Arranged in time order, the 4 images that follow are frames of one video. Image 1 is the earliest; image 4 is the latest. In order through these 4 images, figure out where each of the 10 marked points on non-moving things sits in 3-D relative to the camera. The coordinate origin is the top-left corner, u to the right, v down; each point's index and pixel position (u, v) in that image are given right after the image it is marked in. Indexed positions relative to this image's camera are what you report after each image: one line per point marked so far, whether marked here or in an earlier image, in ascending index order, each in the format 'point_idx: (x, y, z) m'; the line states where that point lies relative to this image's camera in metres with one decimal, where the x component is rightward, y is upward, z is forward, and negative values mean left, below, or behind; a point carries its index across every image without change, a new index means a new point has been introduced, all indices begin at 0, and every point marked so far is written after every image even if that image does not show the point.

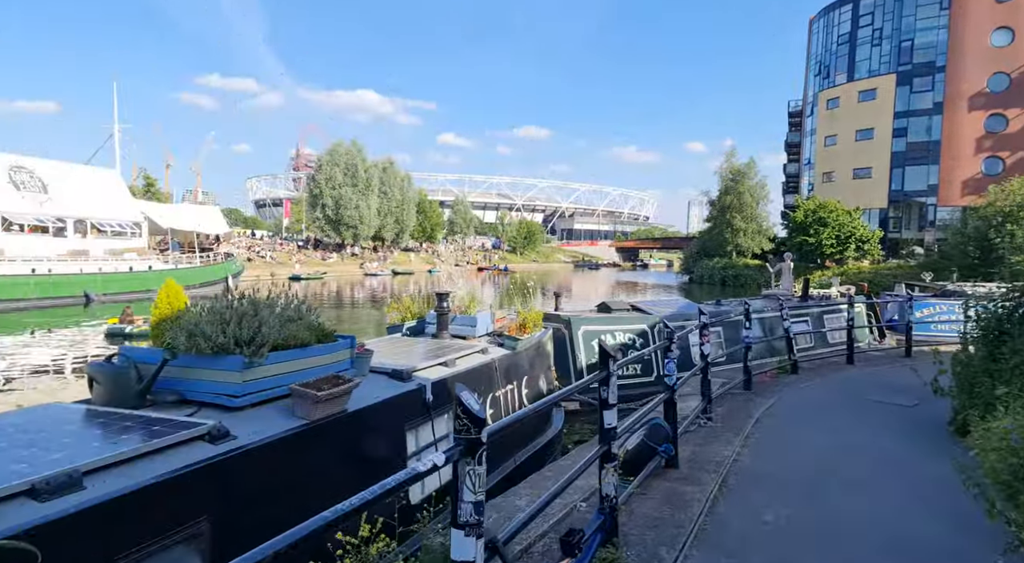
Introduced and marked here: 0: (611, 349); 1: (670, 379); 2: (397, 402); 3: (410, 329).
0: (+0.6, -0.4, +3.6) m
1: (+1.4, -0.9, +5.2) m
2: (-0.8, -0.8, +4.2) m
3: (-1.1, -0.5, +6.4) m
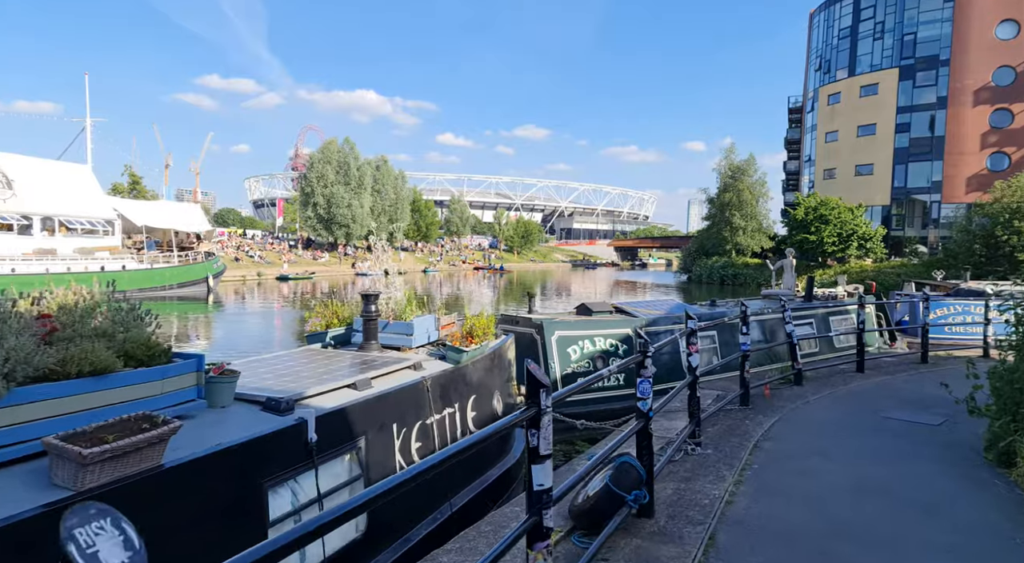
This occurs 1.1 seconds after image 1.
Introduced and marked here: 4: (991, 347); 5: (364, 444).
0: (+0.1, -0.4, +2.5) m
1: (+0.9, -0.9, +4.1) m
2: (-1.3, -0.8, +3.1) m
3: (-1.6, -0.5, +5.2) m
4: (+8.6, -1.2, +10.8) m
5: (-0.9, -1.0, +3.7) m
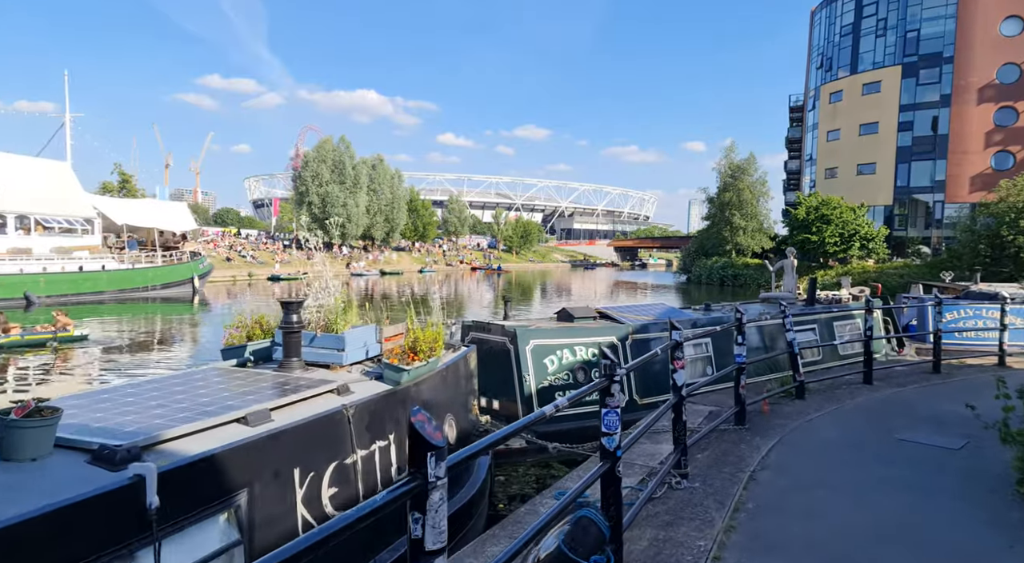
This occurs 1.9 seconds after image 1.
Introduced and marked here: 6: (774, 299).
0: (-0.2, -0.4, +1.7) m
1: (+0.5, -0.9, +3.3) m
2: (-1.6, -0.9, +2.3) m
3: (-1.9, -0.5, +4.5) m
4: (+8.3, -1.2, +10.0) m
5: (-1.3, -1.0, +2.9) m
6: (+4.5, -0.3, +10.3) m
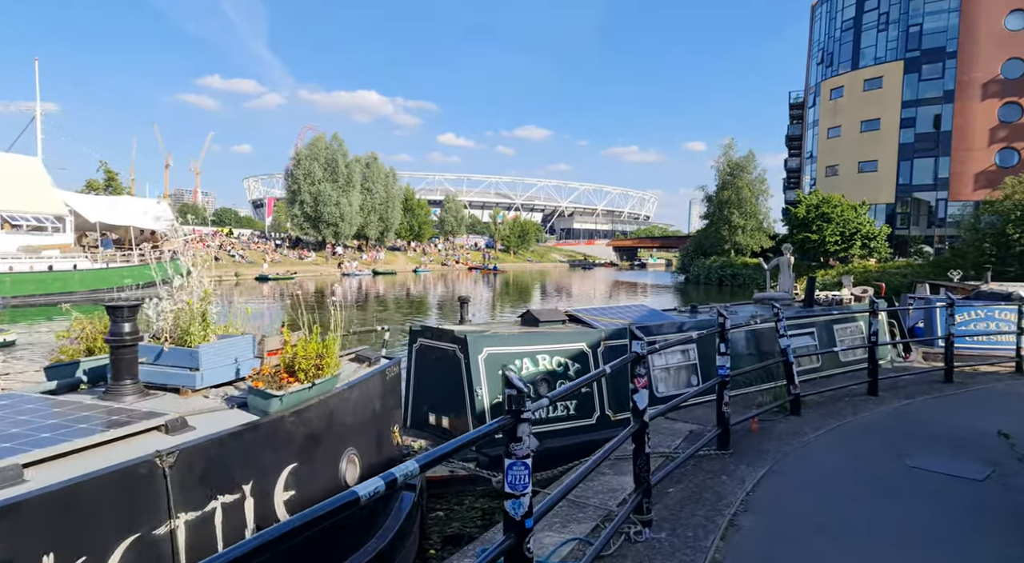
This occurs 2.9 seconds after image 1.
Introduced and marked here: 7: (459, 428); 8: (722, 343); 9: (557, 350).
0: (-0.8, -0.4, +0.7) m
1: (0.0, -0.9, +2.4) m
2: (-2.1, -0.9, +1.3) m
3: (-2.4, -0.5, +3.5) m
4: (+7.8, -1.2, +9.0) m
5: (-1.8, -1.0, +1.9) m
6: (+4.0, -0.3, +9.4) m
7: (-0.6, -1.6, +6.4) m
8: (+2.0, -0.6, +5.7) m
9: (+0.5, -0.8, +6.6) m
